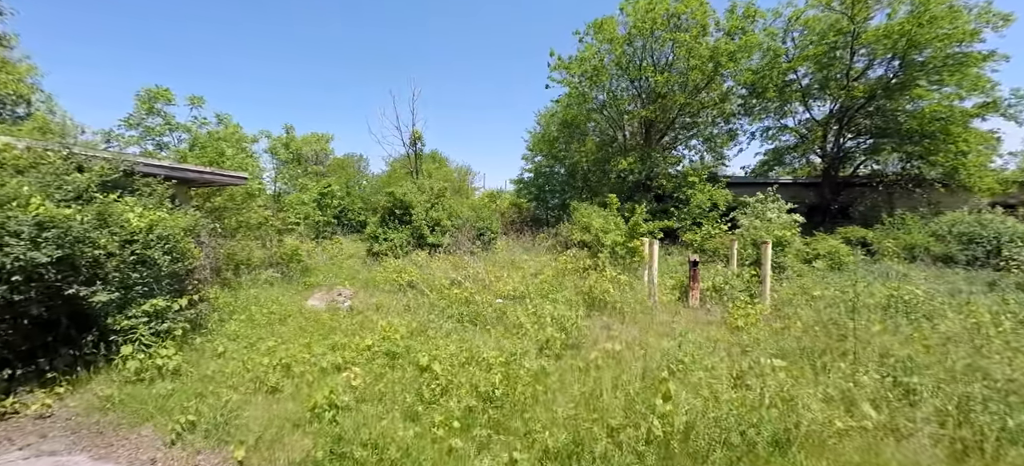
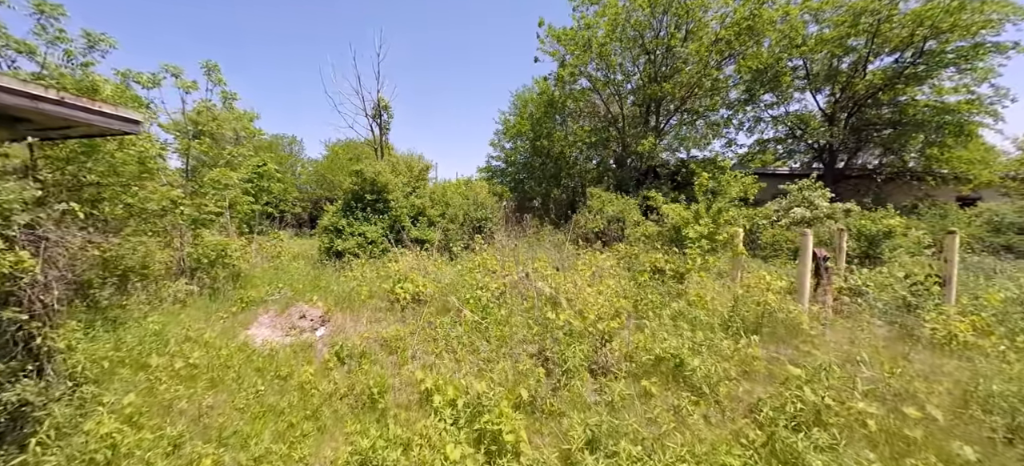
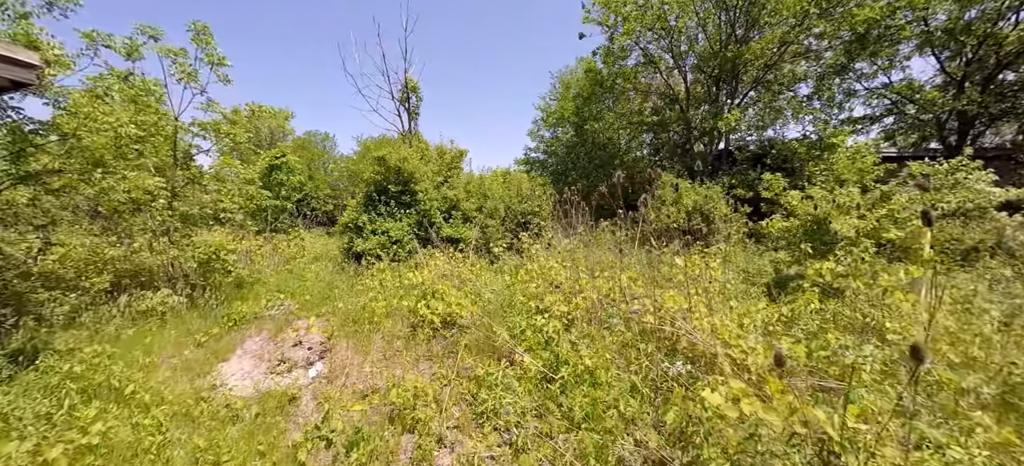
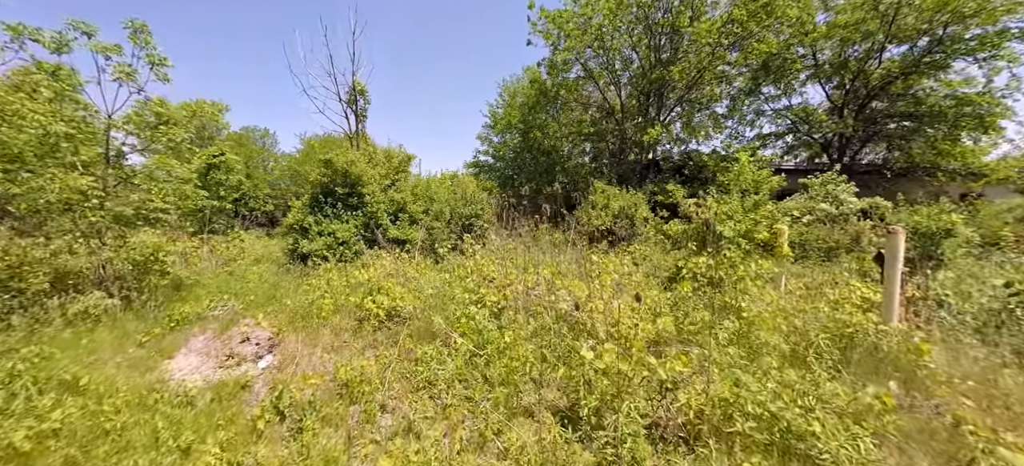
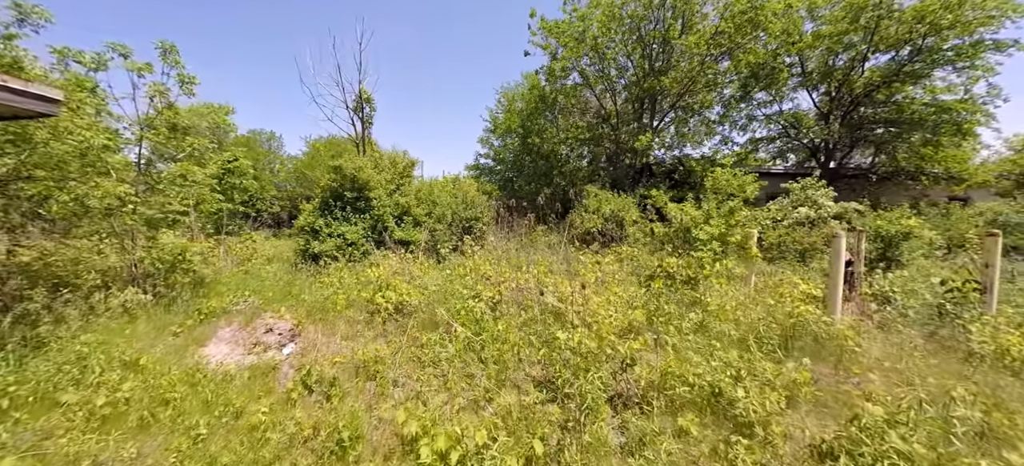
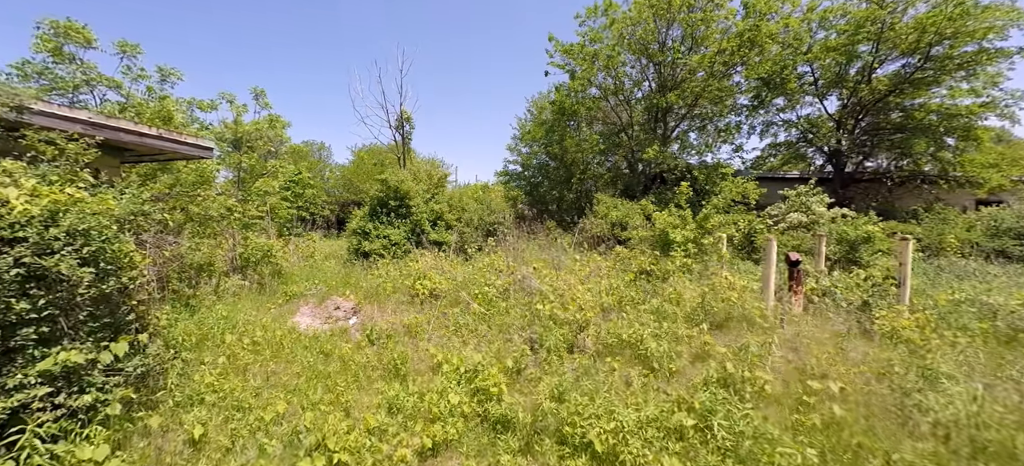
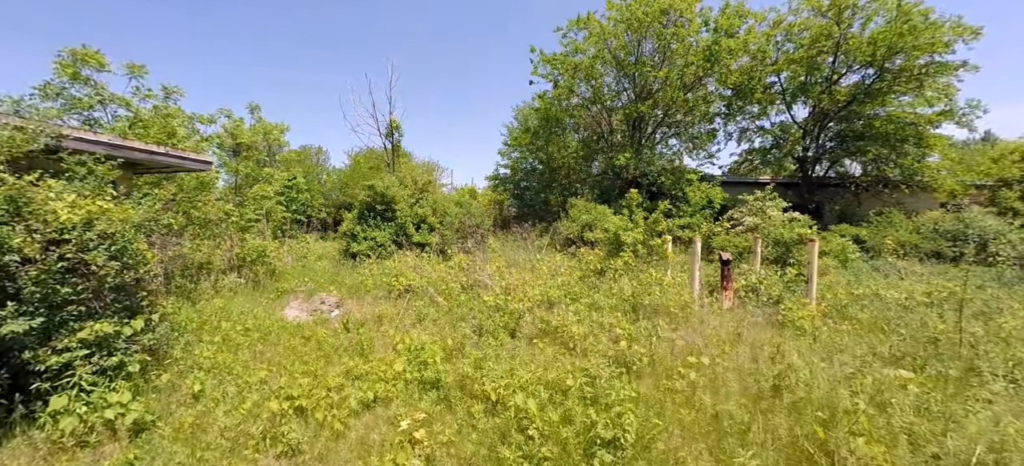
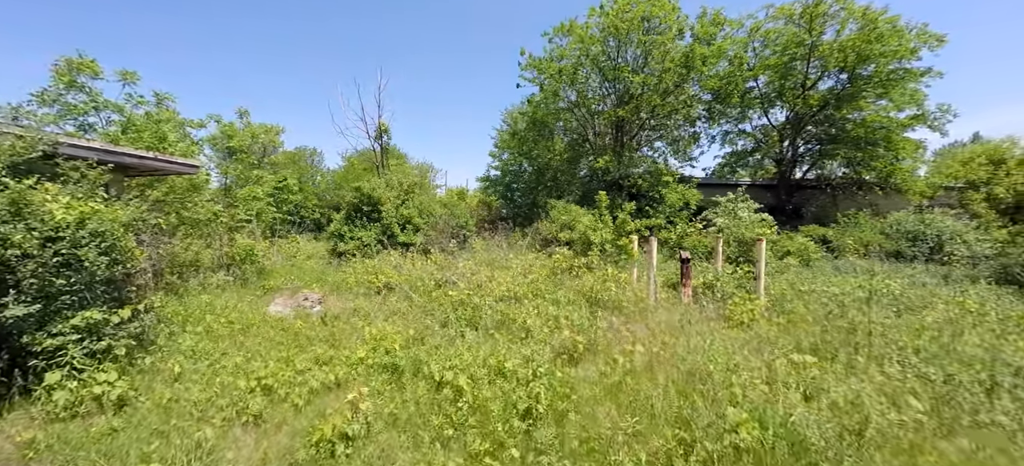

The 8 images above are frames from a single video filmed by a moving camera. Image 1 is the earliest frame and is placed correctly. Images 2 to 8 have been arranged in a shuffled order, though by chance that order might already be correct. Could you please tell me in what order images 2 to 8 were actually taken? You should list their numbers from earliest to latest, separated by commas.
8, 7, 6, 2, 5, 4, 3
